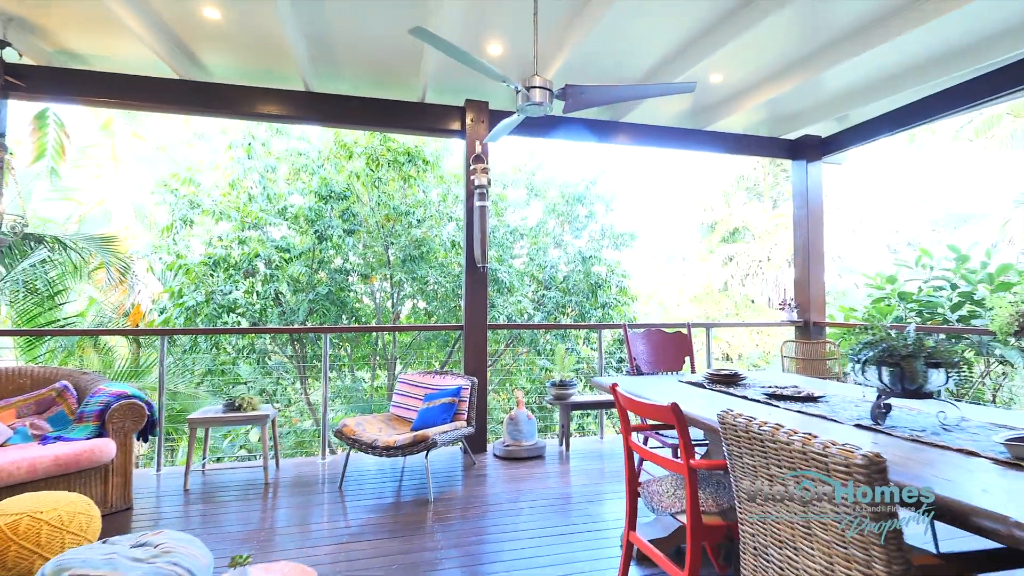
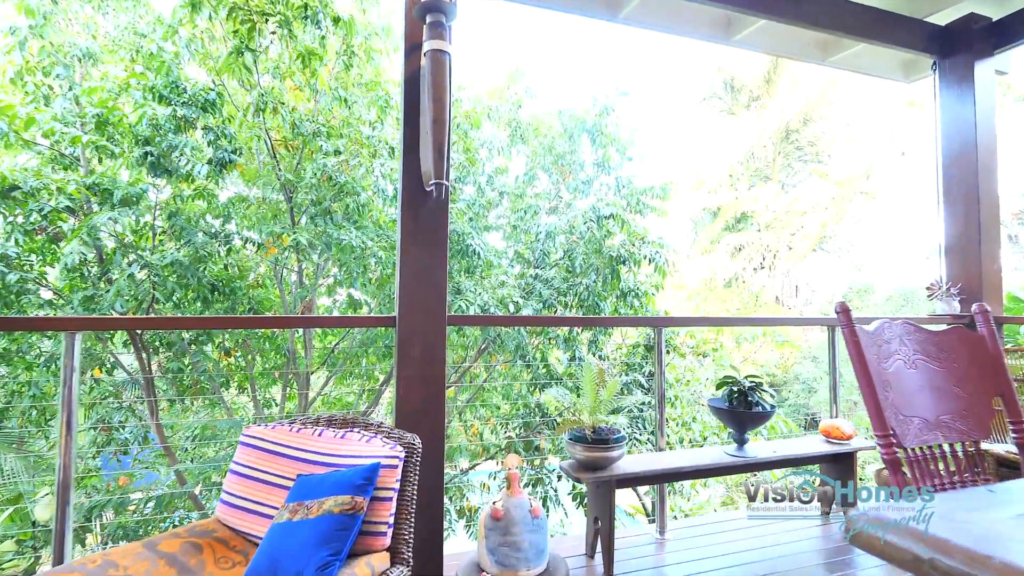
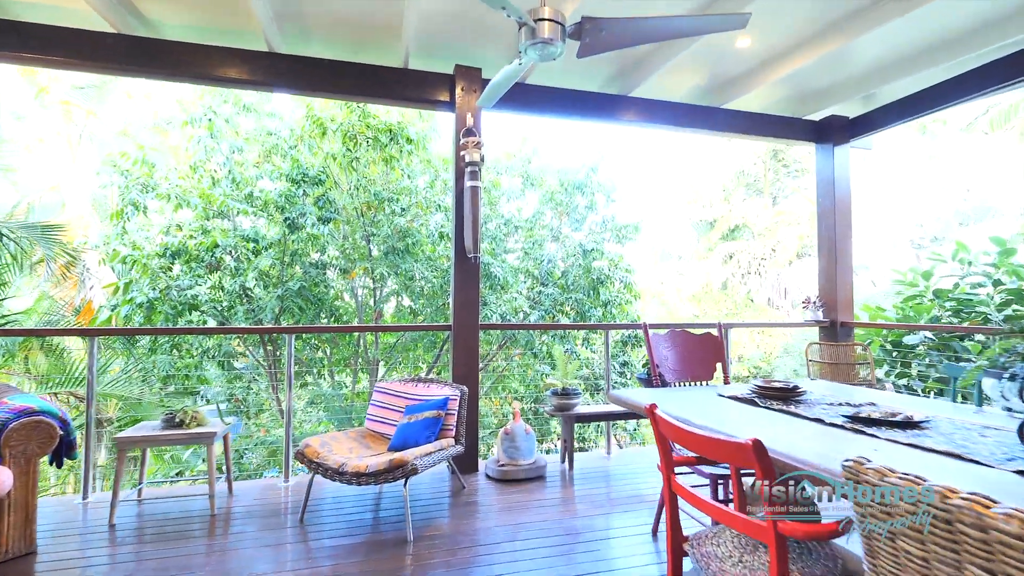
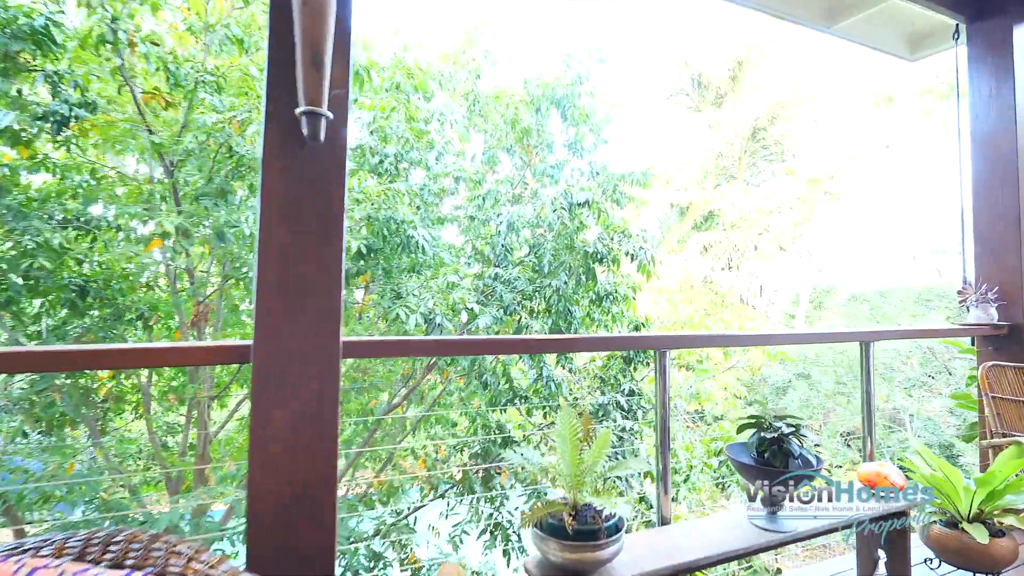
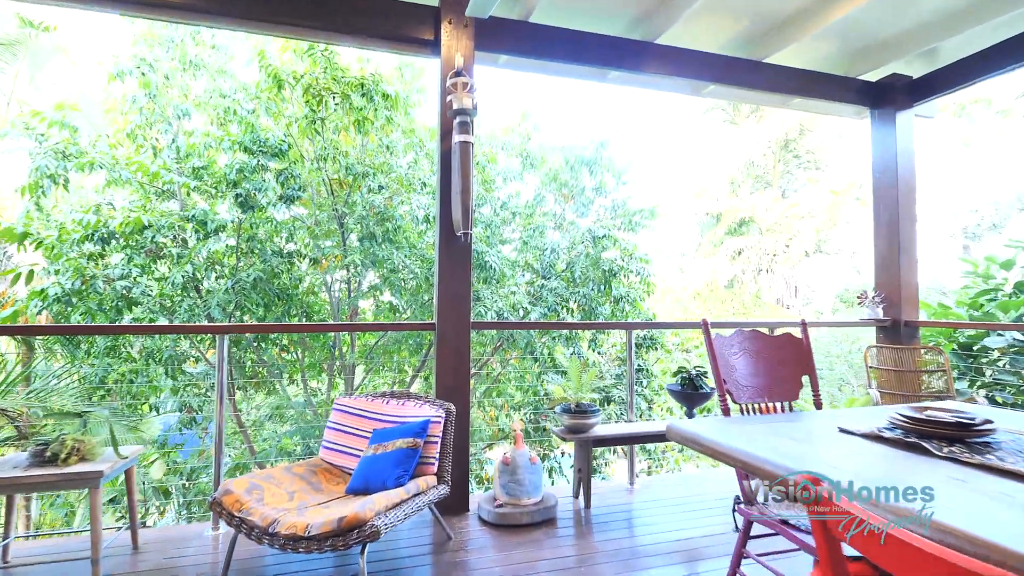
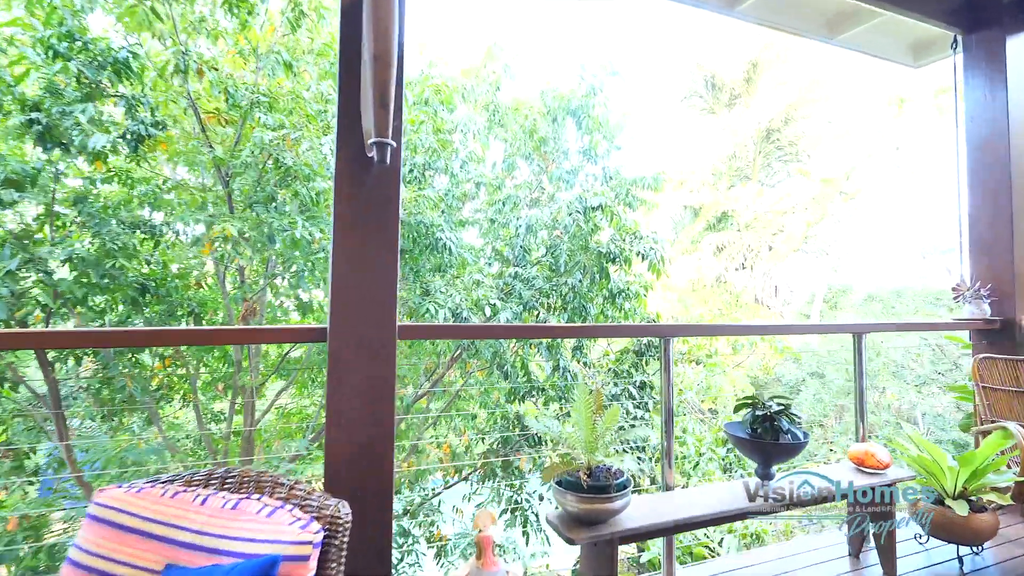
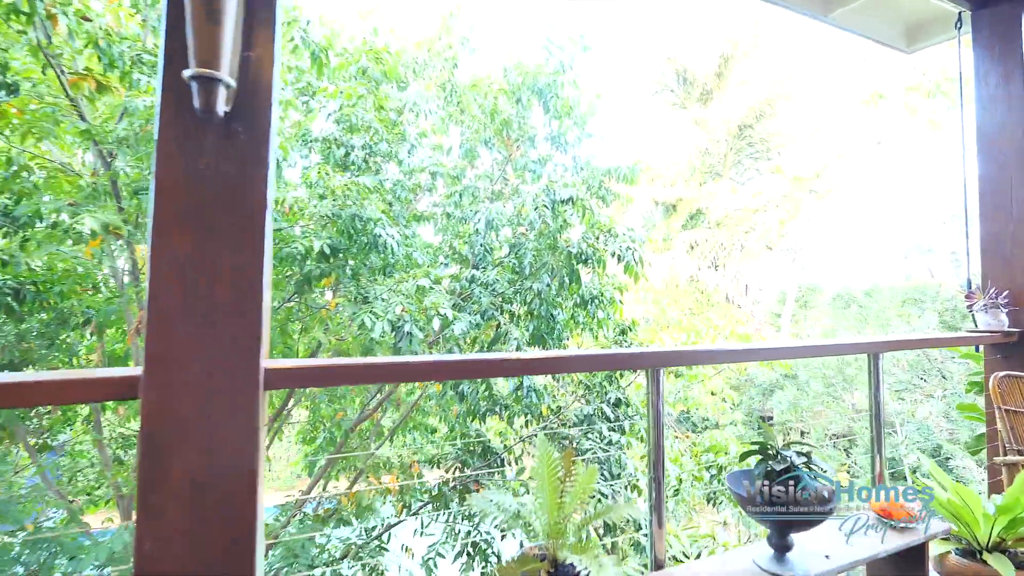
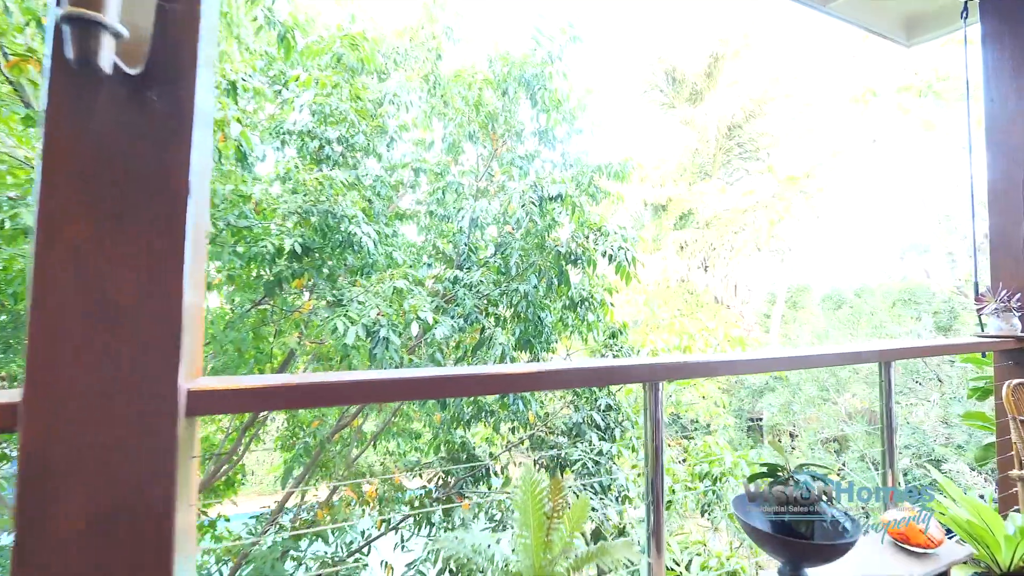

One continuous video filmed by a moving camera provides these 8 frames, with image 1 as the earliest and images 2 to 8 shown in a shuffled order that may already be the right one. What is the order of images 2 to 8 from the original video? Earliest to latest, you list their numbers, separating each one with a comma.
3, 5, 2, 6, 4, 7, 8
